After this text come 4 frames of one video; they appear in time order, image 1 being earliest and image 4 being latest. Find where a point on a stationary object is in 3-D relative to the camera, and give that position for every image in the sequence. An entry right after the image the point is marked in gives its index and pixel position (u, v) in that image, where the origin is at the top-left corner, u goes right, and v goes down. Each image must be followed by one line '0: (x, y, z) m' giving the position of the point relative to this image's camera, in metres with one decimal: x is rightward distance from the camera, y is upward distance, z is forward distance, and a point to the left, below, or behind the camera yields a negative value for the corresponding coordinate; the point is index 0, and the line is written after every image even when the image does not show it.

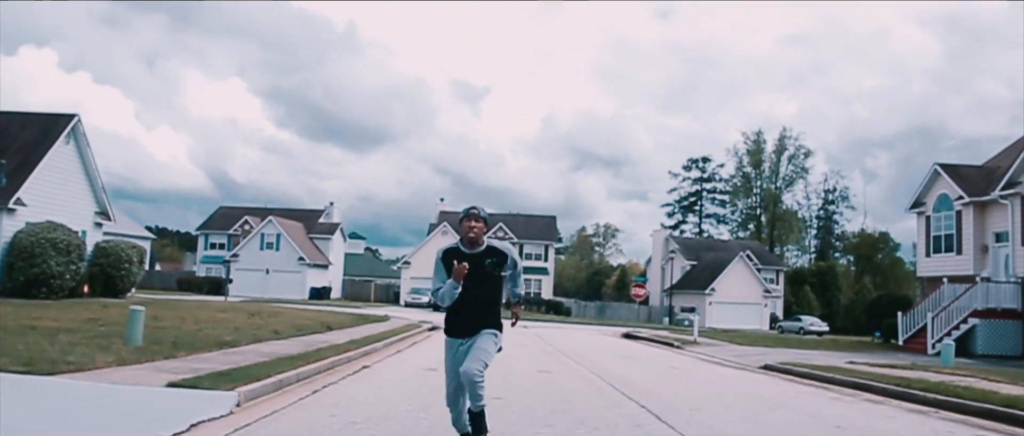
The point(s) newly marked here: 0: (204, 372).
0: (-3.8, -1.9, +11.8) m
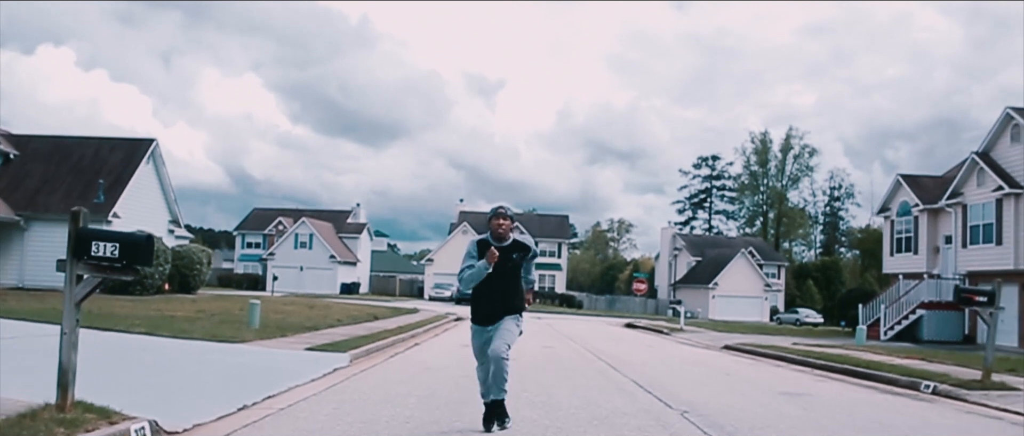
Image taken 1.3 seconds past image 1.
0: (-3.6, -2.3, +17.6) m
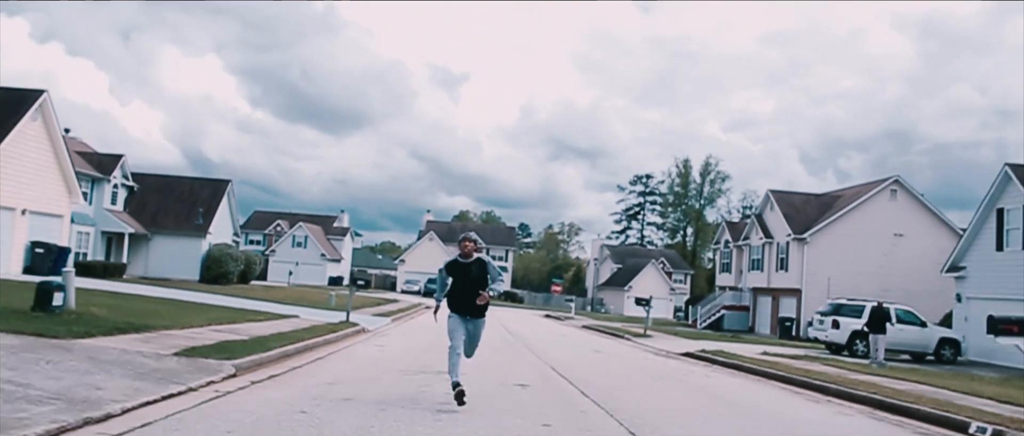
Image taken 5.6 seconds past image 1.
0: (-5.6, -3.8, +37.9) m
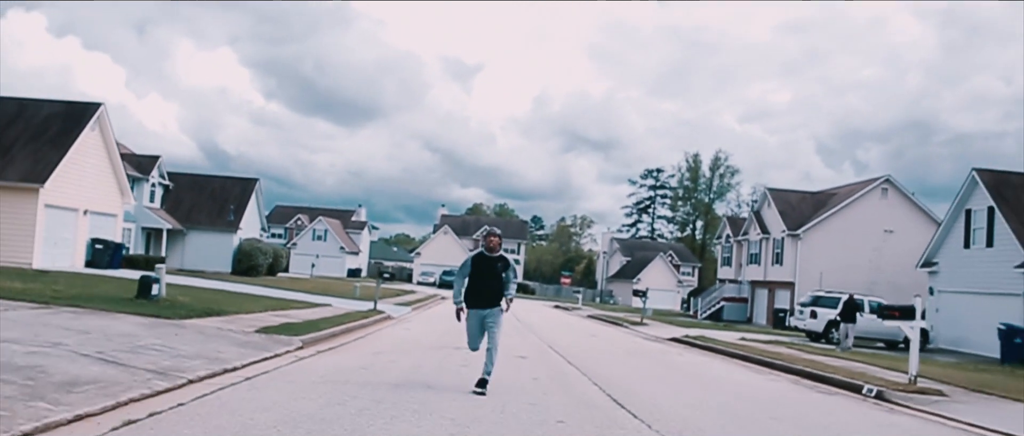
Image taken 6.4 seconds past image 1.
0: (-5.1, -3.7, +41.5) m
